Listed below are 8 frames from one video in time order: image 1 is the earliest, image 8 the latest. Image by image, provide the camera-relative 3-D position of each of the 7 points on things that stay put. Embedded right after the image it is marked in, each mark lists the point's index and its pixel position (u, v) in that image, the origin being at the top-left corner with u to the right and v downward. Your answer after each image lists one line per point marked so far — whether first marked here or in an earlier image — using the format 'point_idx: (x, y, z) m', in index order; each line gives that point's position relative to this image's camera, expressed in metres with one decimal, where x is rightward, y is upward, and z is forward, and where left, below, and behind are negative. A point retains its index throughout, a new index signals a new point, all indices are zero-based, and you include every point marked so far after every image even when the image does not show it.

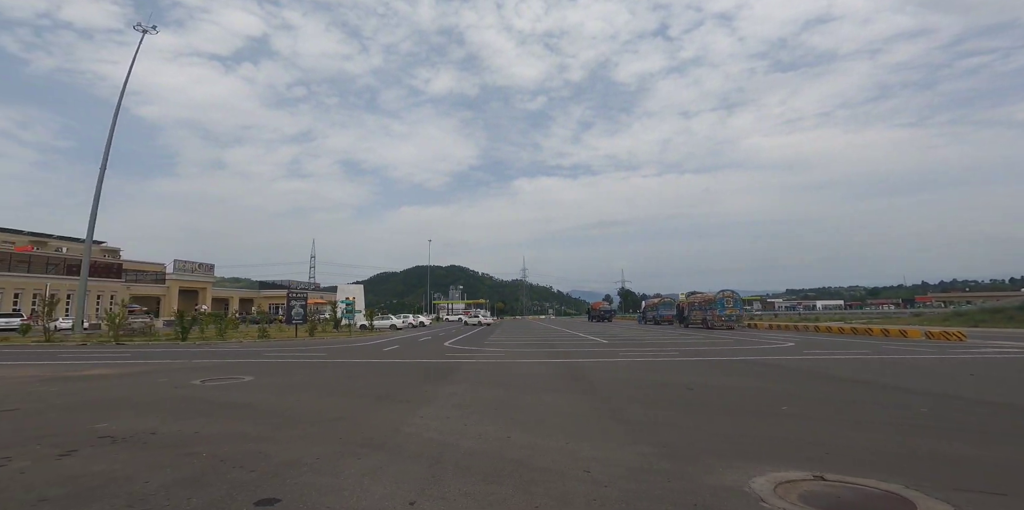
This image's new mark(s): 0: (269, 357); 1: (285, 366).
0: (-7.8, -3.4, +15.9) m
1: (-5.4, -2.9, +11.9) m
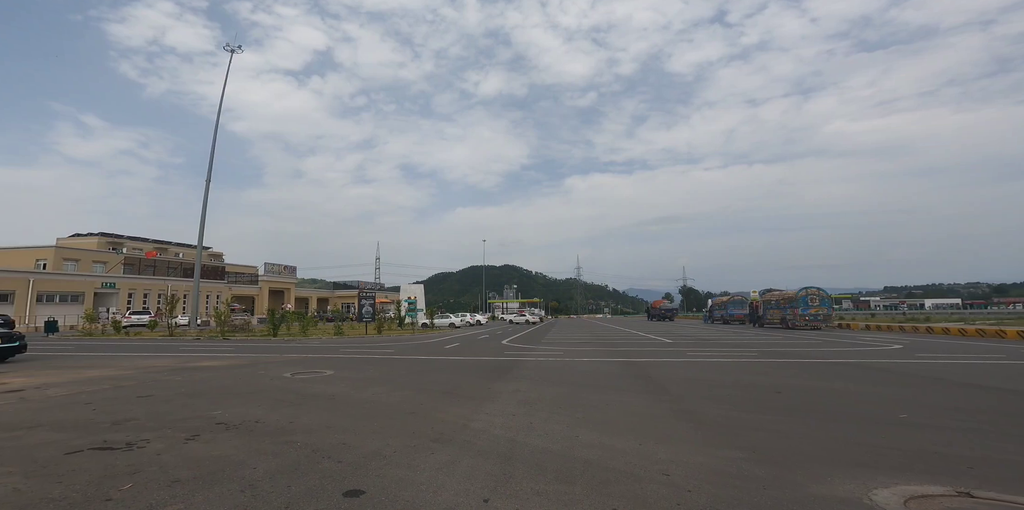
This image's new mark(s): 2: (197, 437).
0: (-5.8, -3.5, +16.7) m
1: (-3.9, -2.9, +12.5) m
2: (-3.2, -1.9, +4.9) m
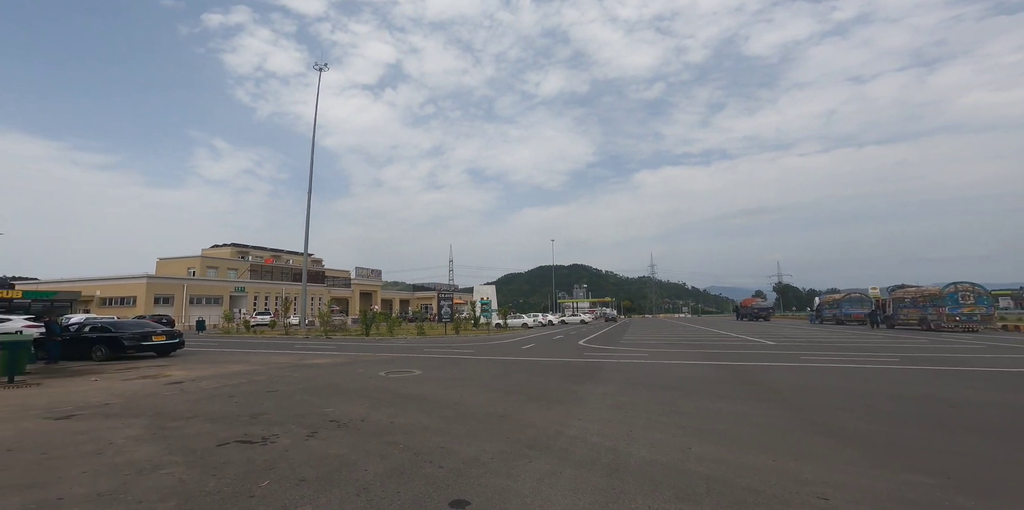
0: (-3.0, -3.6, +17.3) m
1: (-1.7, -3.0, +12.8) m
2: (-2.2, -2.0, +5.2) m
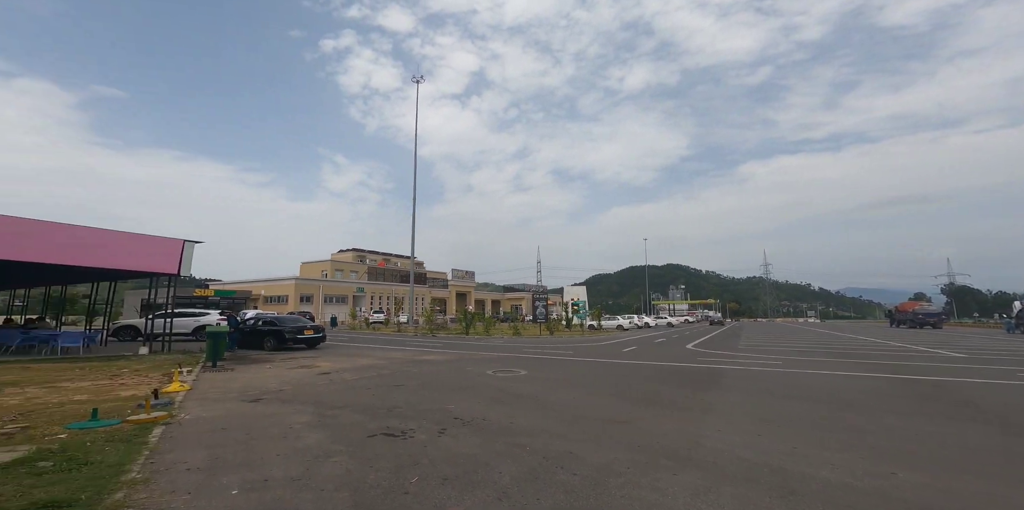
0: (+0.7, -3.6, +17.3) m
1: (+1.1, -3.0, +12.7) m
2: (-0.8, -2.0, +5.2) m
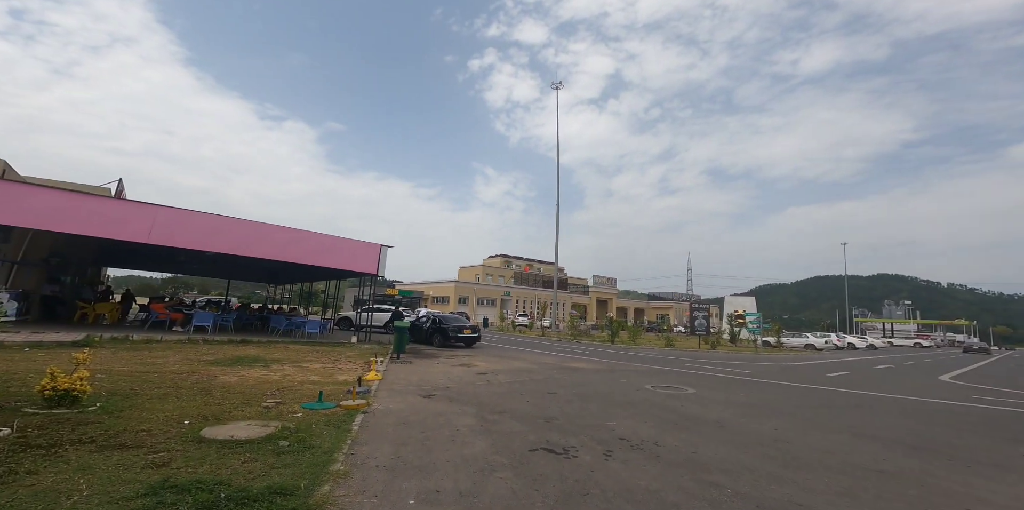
0: (+5.8, -3.7, +15.6) m
1: (+4.8, -3.1, +11.0) m
2: (+0.9, -1.9, +4.5) m
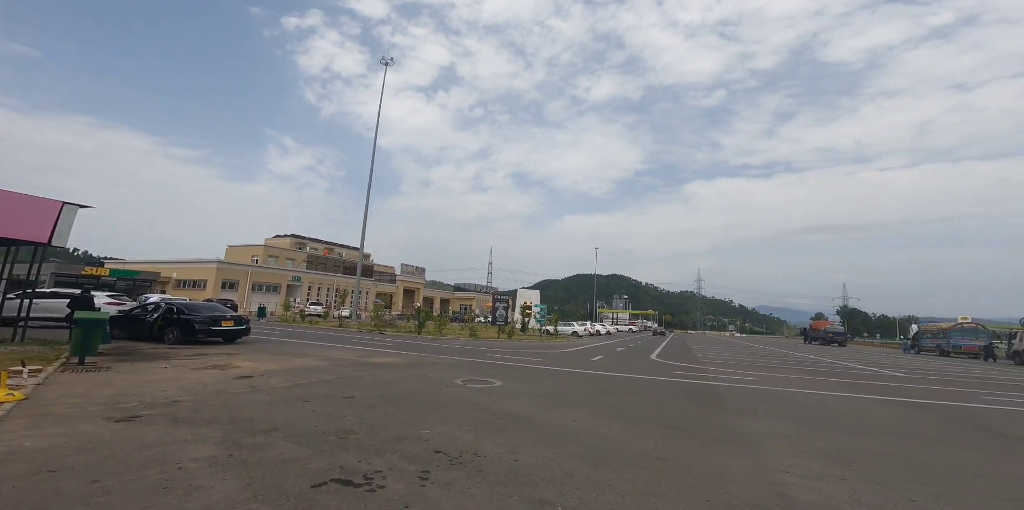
0: (-0.6, -3.4, +15.7) m
1: (+0.3, -2.9, +11.2) m
2: (-0.7, -1.7, +3.6) m
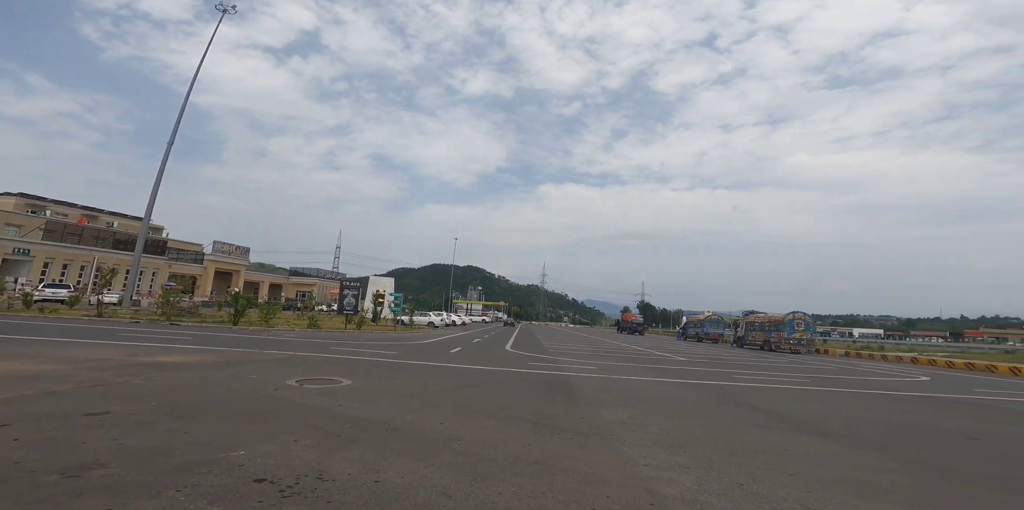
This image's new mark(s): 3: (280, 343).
0: (-5.1, -2.8, +13.8) m
1: (-2.8, -2.4, +9.8) m
2: (-1.4, -1.4, +2.2) m
3: (-7.5, -2.7, +14.8) m
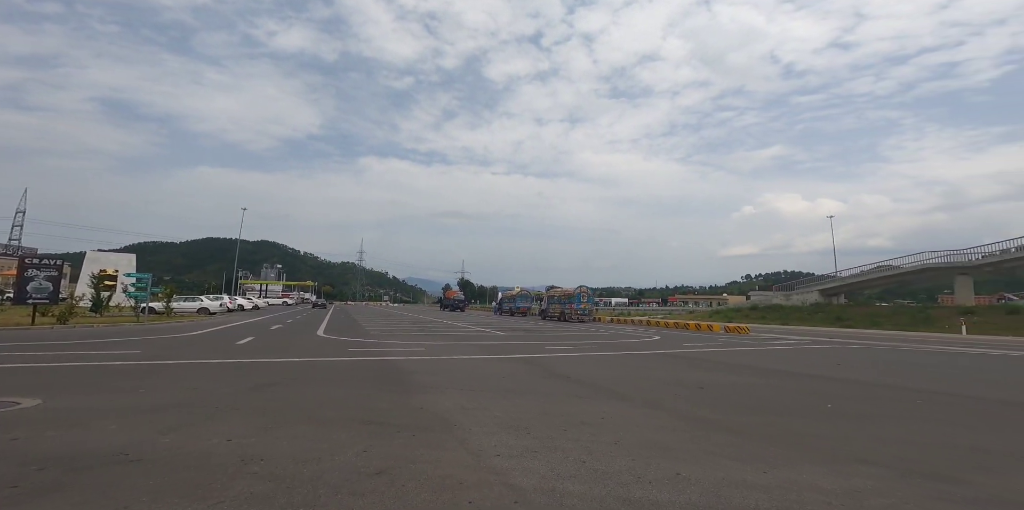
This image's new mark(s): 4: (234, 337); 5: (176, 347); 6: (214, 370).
0: (-8.6, -1.9, +9.0) m
1: (-5.0, -1.7, +6.1) m
2: (-0.9, -1.0, -0.4) m
3: (-11.3, -1.7, +9.0) m
4: (-10.0, -2.9, +18.6) m
5: (-9.1, -2.4, +13.4) m
6: (-6.1, -2.3, +10.1) m
